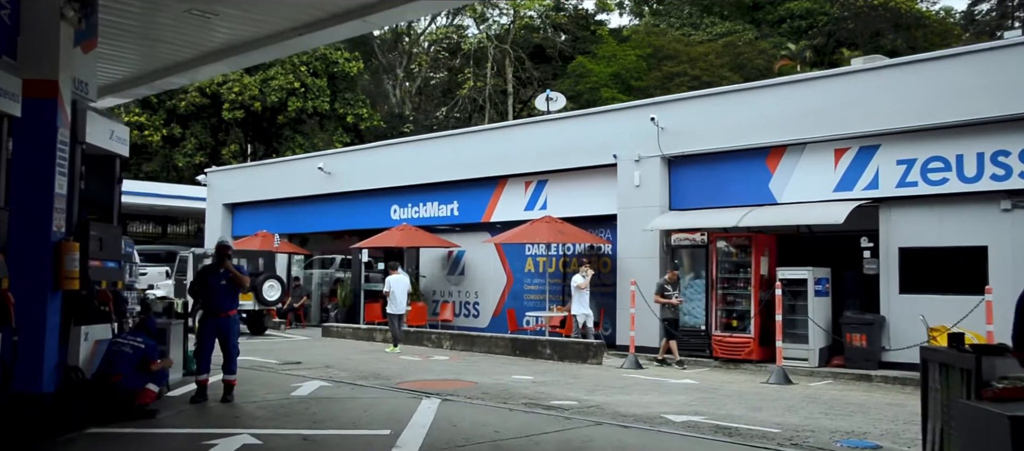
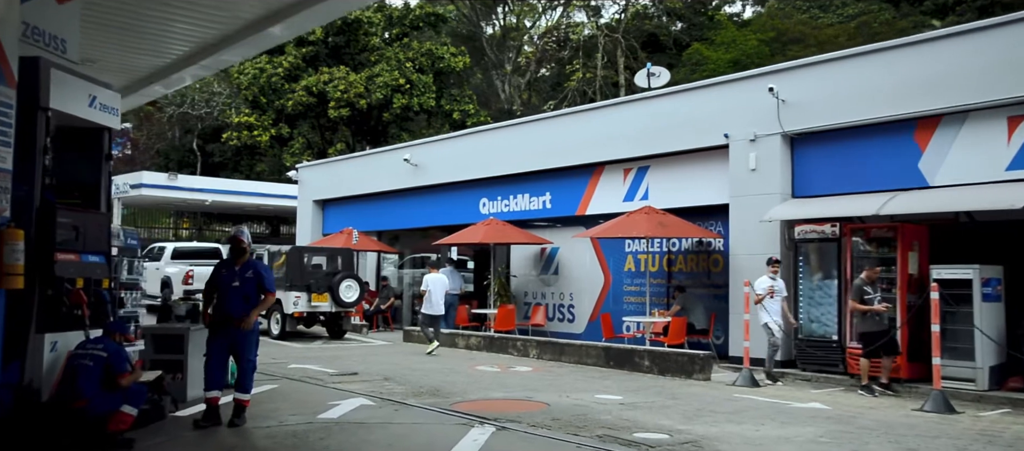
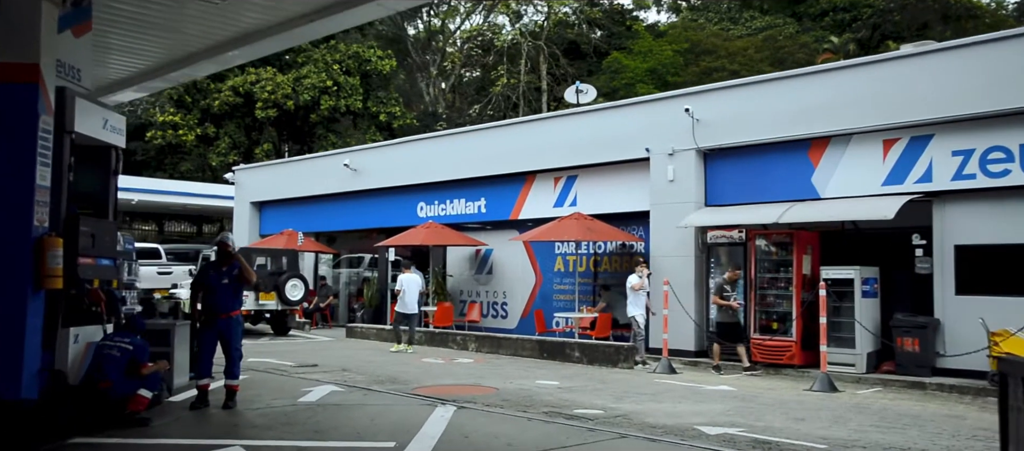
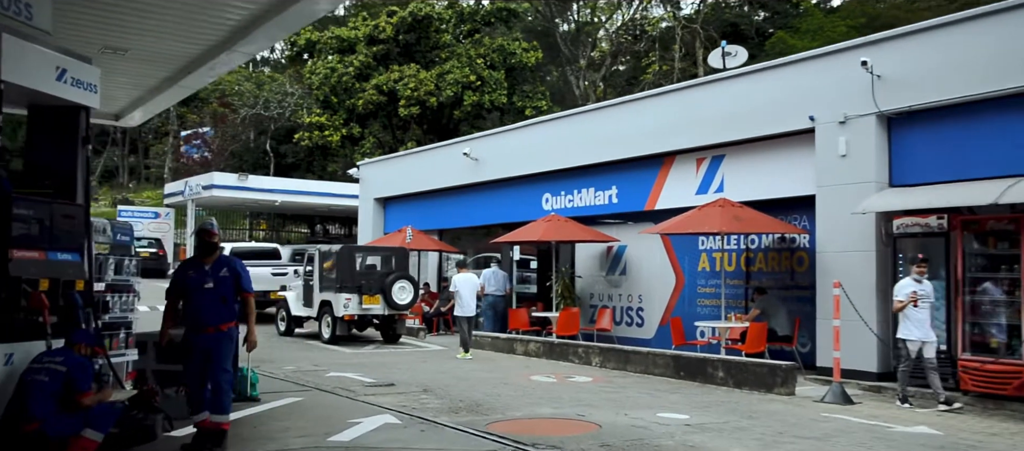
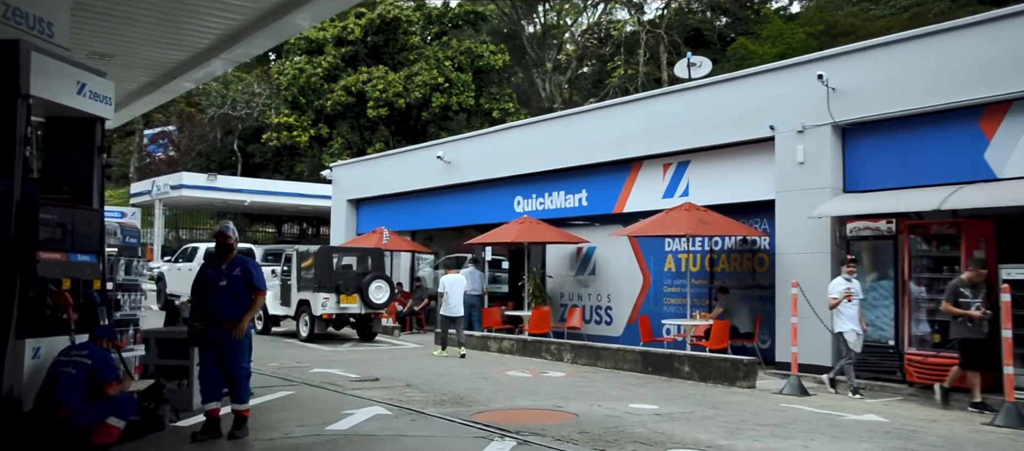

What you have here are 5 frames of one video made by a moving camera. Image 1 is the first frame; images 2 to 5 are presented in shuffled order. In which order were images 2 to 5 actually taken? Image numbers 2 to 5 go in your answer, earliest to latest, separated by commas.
3, 2, 5, 4
